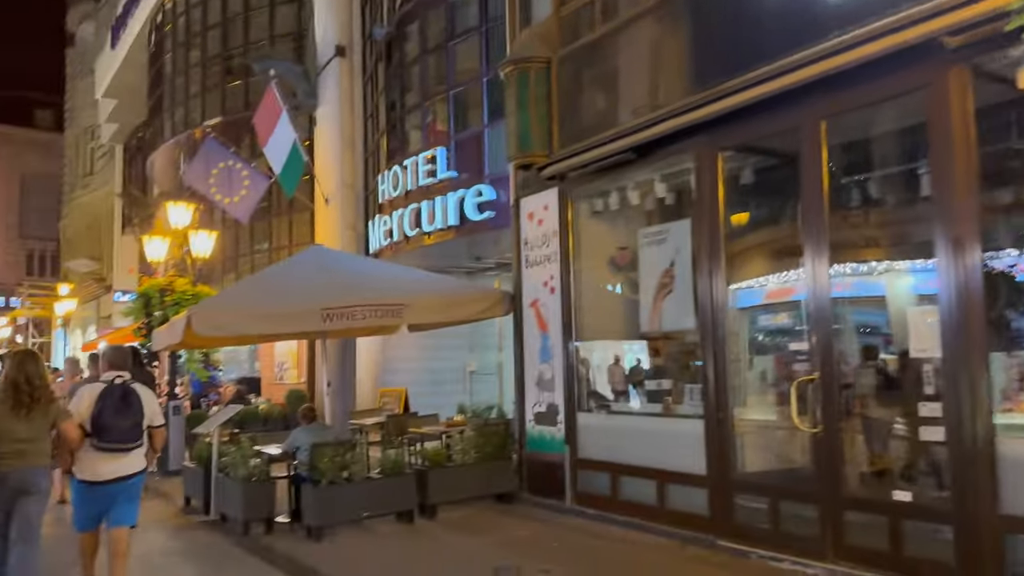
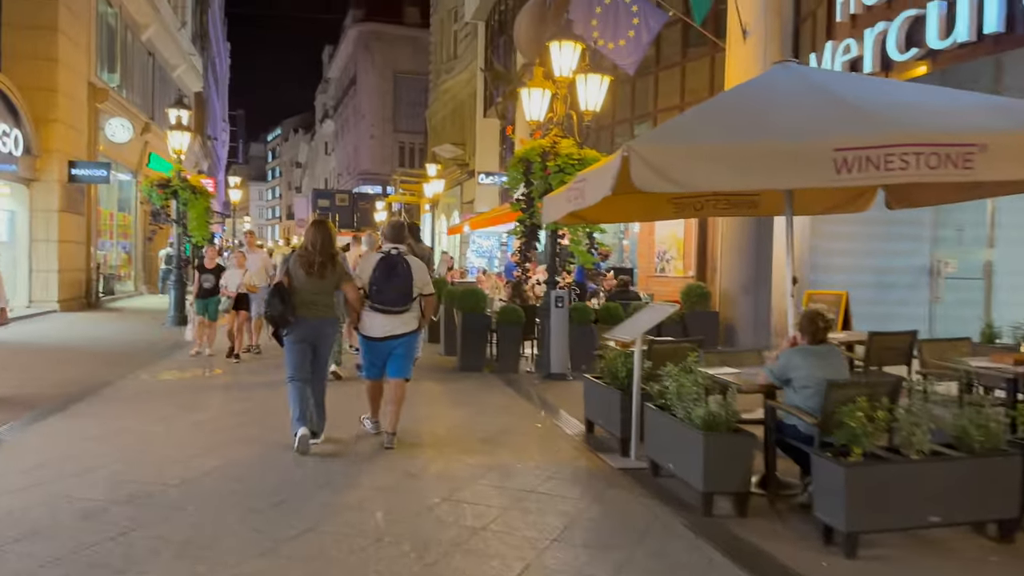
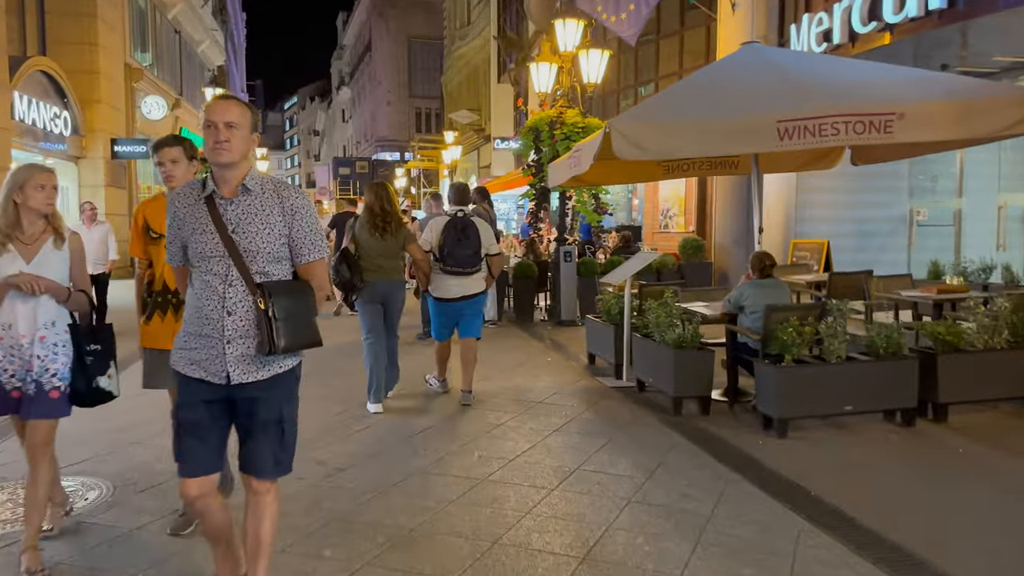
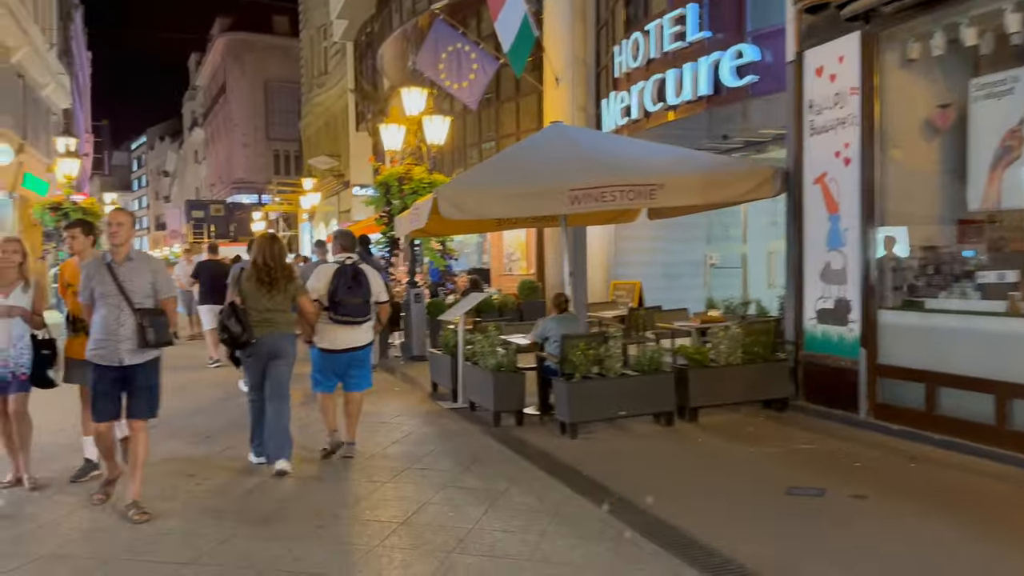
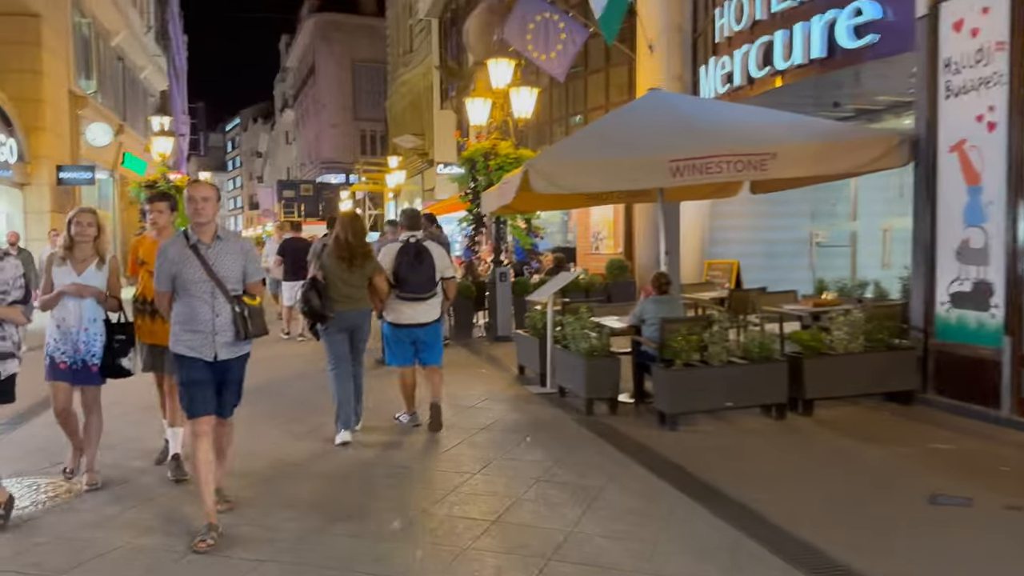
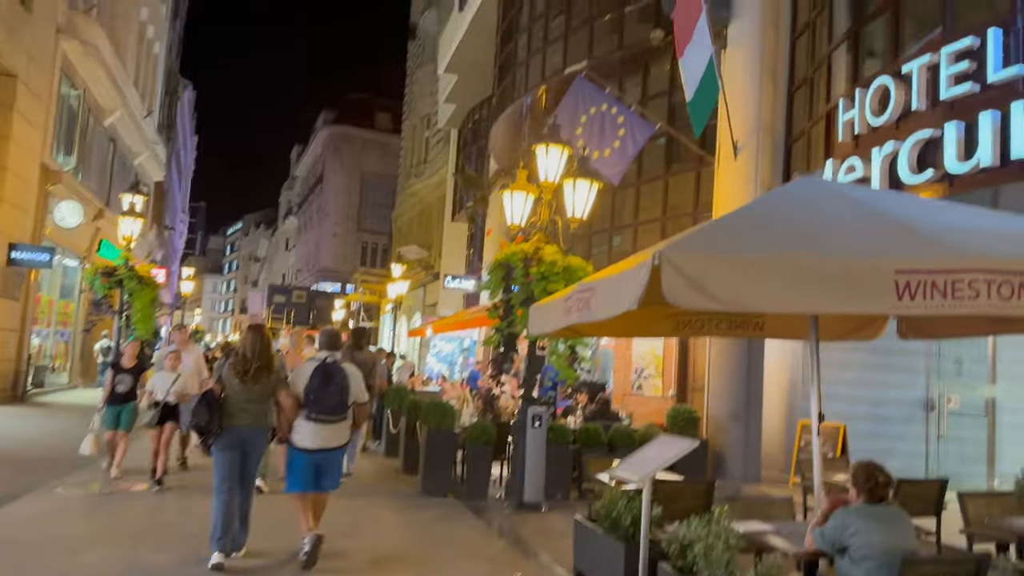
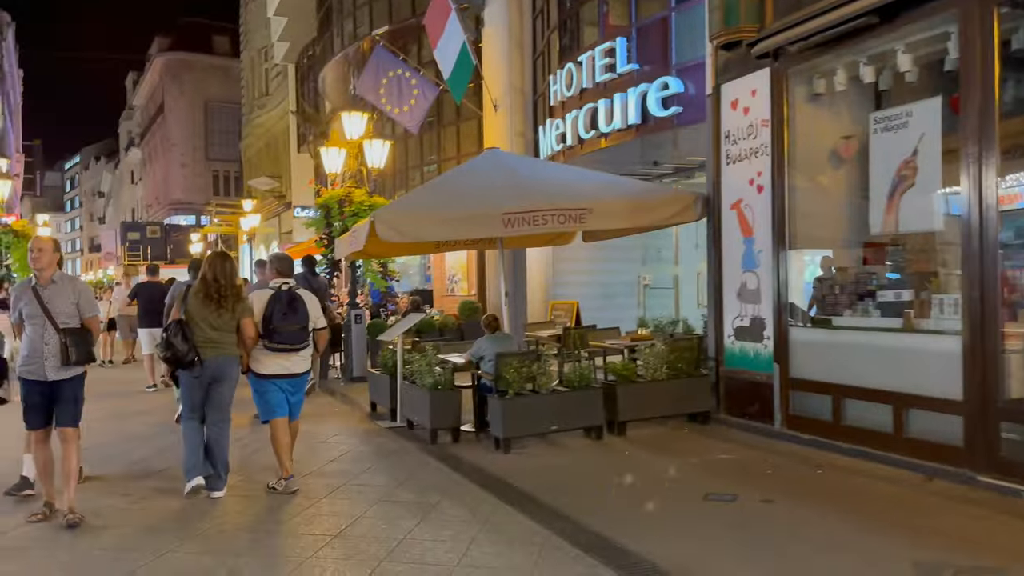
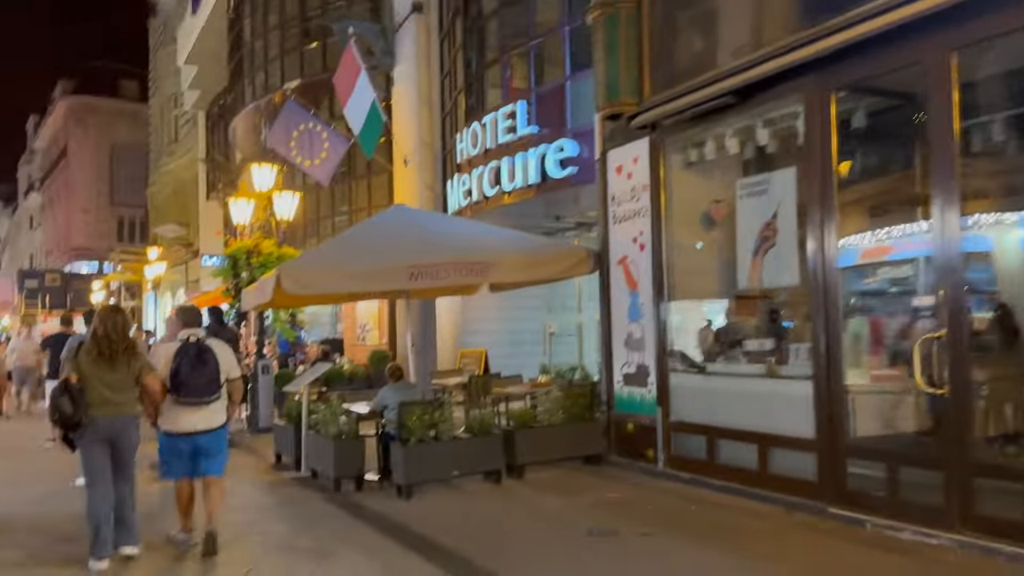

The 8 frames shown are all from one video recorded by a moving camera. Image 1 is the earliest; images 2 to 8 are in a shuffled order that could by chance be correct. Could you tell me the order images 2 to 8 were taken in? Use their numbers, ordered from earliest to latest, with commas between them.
8, 7, 4, 5, 3, 2, 6
